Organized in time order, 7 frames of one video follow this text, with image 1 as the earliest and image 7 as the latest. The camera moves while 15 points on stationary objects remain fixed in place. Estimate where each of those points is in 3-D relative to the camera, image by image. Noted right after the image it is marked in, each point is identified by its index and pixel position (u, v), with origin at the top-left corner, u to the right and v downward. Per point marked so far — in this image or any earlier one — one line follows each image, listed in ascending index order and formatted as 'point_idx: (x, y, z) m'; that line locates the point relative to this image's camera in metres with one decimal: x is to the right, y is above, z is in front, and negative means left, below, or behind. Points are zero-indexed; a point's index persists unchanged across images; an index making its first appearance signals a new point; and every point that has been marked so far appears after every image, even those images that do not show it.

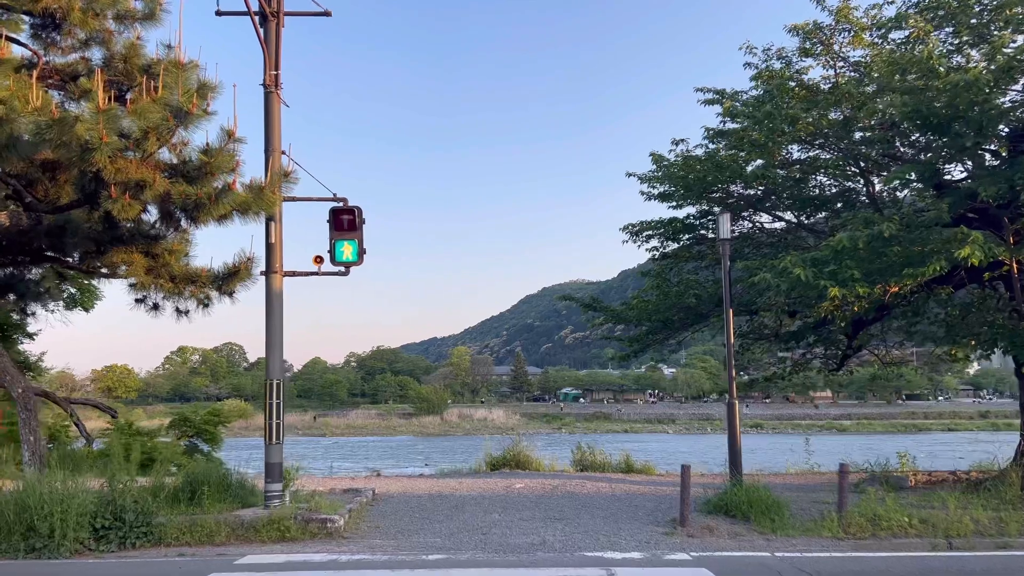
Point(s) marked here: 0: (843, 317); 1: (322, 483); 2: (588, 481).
0: (+5.4, -0.5, +12.8) m
1: (-3.6, -3.7, +14.8) m
2: (+1.4, -3.6, +14.5) m
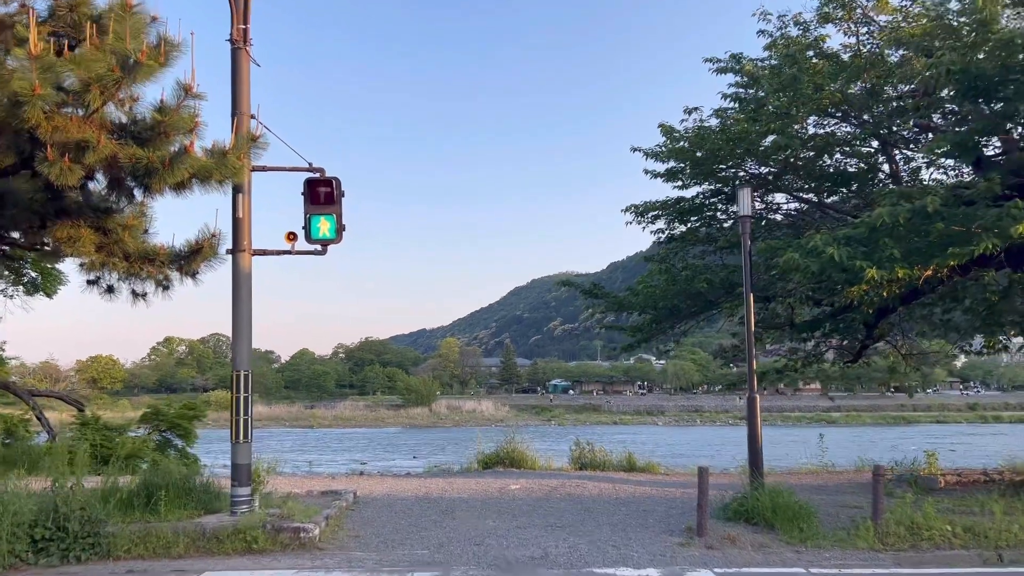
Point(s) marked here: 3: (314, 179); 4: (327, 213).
0: (+5.3, -0.2, +11.6) m
1: (-3.7, -3.4, +13.5) m
2: (+1.3, -3.3, +13.3) m
3: (-2.7, +1.5, +10.6) m
4: (-2.5, +1.0, +10.7) m
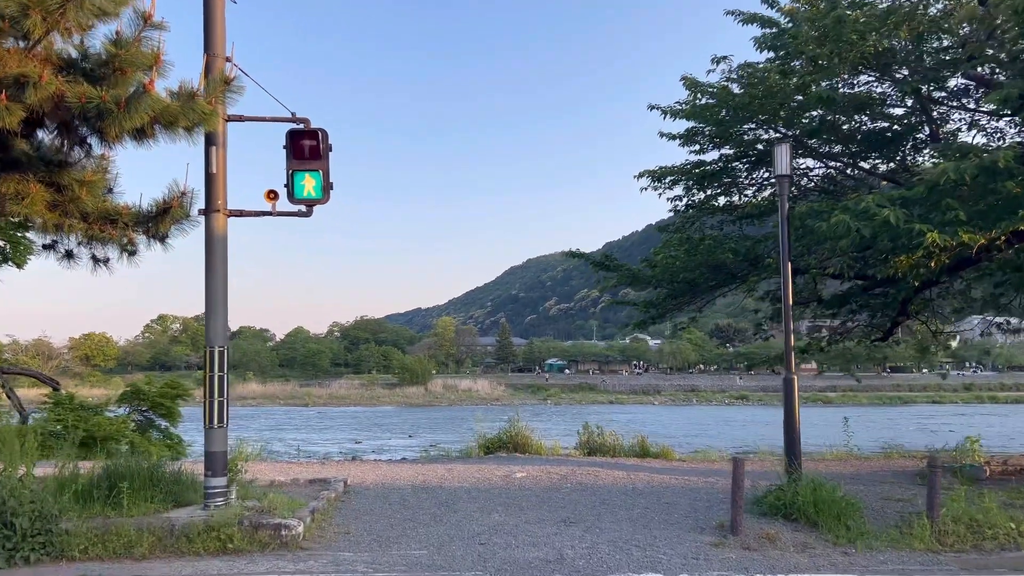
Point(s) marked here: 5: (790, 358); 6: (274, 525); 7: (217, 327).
0: (+5.4, +0.2, +10.5) m
1: (-3.6, -2.9, +12.4) m
2: (+1.4, -2.8, +12.3) m
3: (-2.6, +1.9, +9.4) m
4: (-2.4, +1.4, +9.4) m
5: (+3.4, -0.9, +9.6) m
6: (-2.5, -2.5, +8.4) m
7: (-3.5, -0.5, +9.2) m
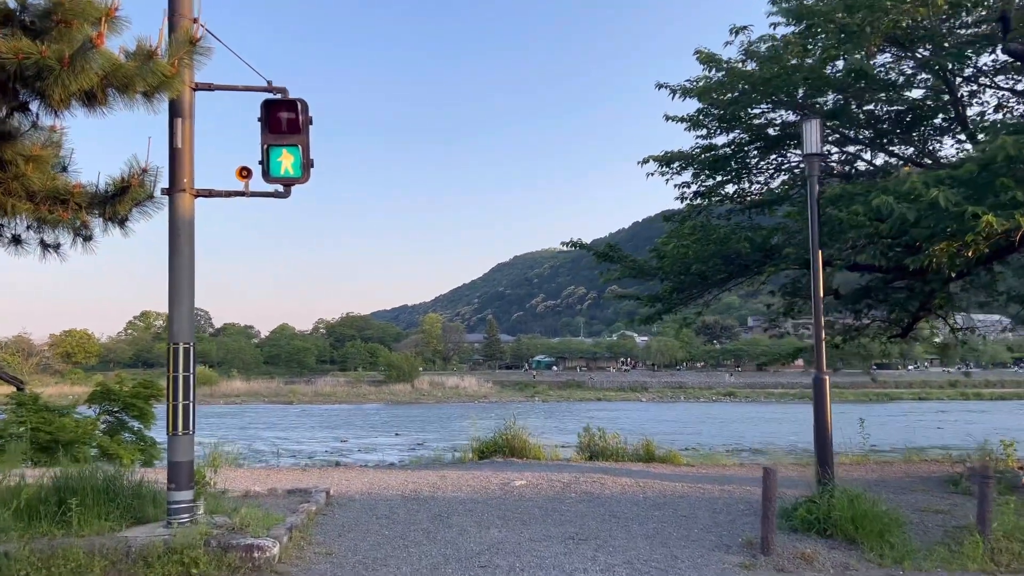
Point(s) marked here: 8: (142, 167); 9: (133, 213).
0: (+5.4, +0.3, +9.6) m
1: (-3.6, -2.8, +11.4) m
2: (+1.4, -2.7, +11.3) m
3: (-2.5, +2.0, +8.4) m
4: (-2.4, +1.5, +8.4) m
5: (+3.4, -0.8, +8.7) m
6: (-2.5, -2.4, +7.4) m
7: (-3.4, -0.3, +8.2) m
8: (-3.9, +1.3, +8.4) m
9: (-4.1, +0.8, +8.6) m
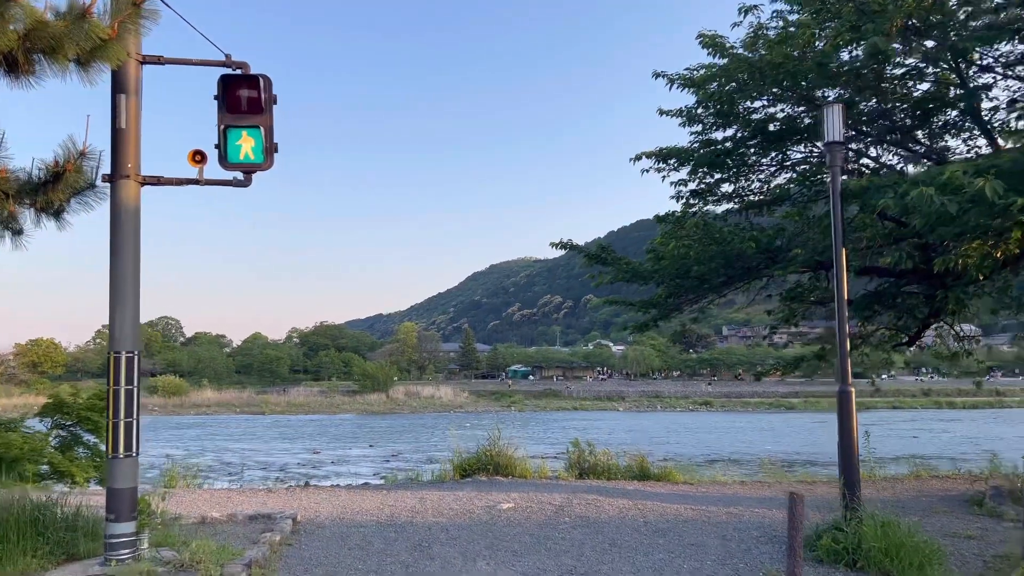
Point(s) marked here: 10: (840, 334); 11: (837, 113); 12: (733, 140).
0: (+5.3, +0.3, +8.8) m
1: (-3.8, -2.8, +10.3) m
2: (+1.2, -2.7, +10.4) m
3: (-2.6, +2.0, +7.4) m
4: (-2.4, +1.5, +7.4) m
5: (+3.3, -0.8, +7.9) m
6: (-2.6, -2.4, +6.4) m
7: (-3.5, -0.4, +7.1) m
8: (-4.0, +1.3, +7.4) m
9: (-4.2, +0.8, +7.6) m
10: (+3.2, -0.5, +7.7) m
11: (+3.3, +1.8, +8.0) m
12: (+3.6, +2.4, +12.8) m
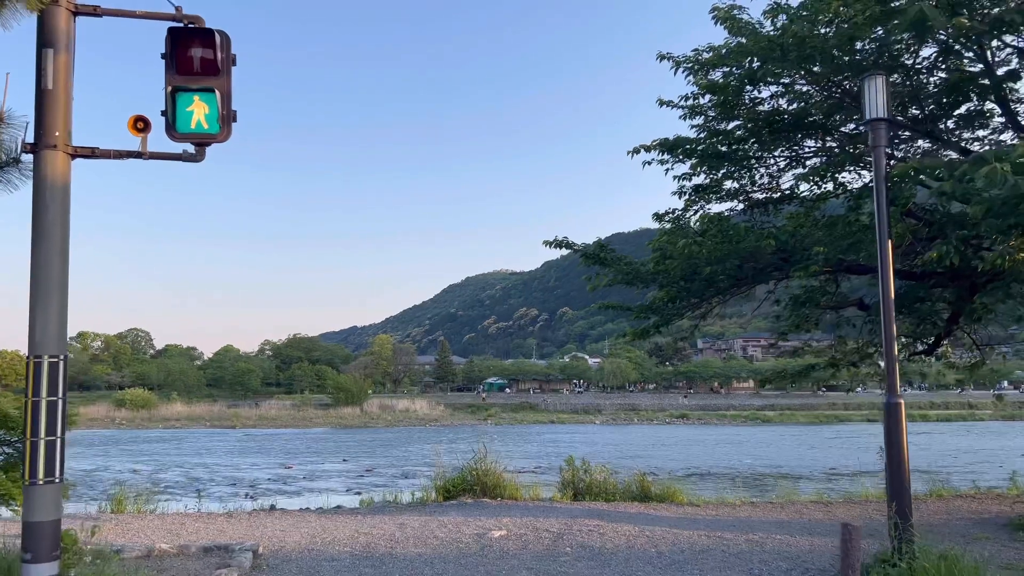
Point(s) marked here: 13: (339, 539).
0: (+5.2, +0.3, +7.9) m
1: (-3.9, -2.8, +9.0) m
2: (+1.1, -2.8, +9.3) m
3: (-2.6, +2.0, +6.2) m
4: (-2.4, +1.6, +6.3) m
5: (+3.3, -0.8, +6.9) m
6: (-2.5, -2.3, +5.2) m
7: (-3.5, -0.3, +6.0) m
8: (-4.0, +1.3, +6.2) m
9: (-4.2, +0.9, +6.4) m
10: (+3.2, -0.4, +6.7) m
11: (+3.3, +1.8, +7.1) m
12: (+3.4, +2.3, +11.8) m
13: (-2.0, -2.8, +8.8) m
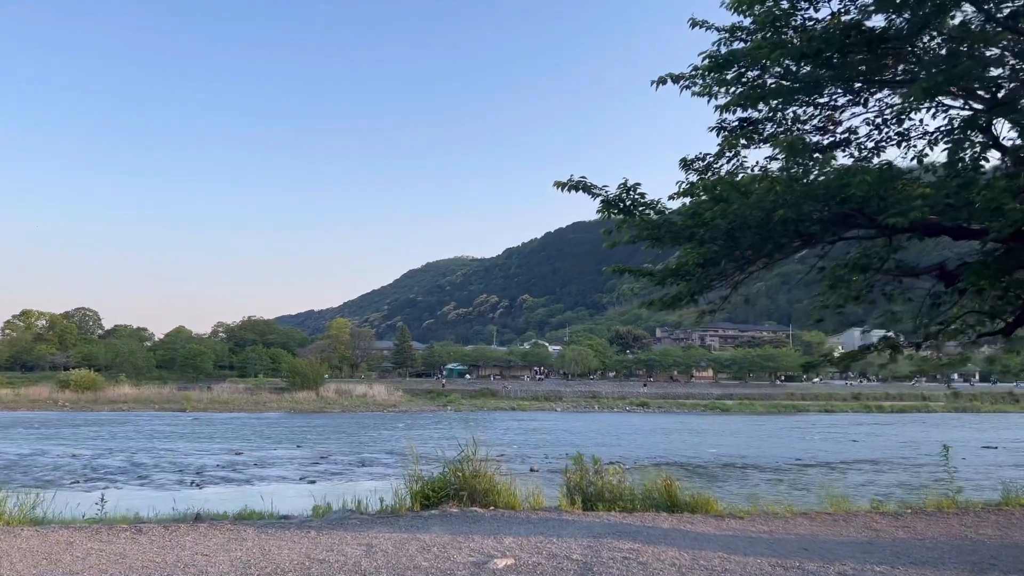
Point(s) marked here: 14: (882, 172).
0: (+5.4, +0.6, +5.8) m
1: (-3.8, -2.3, +6.5) m
2: (+1.1, -2.3, +7.0) m
3: (-2.3, +2.5, +3.7) m
4: (-2.1, +2.1, +3.8) m
5: (+3.5, -0.4, +4.7) m
6: (-2.3, -1.9, +2.7) m
7: (-3.2, +0.2, +3.4) m
8: (-3.7, +1.9, +3.6) m
9: (-4.0, +1.4, +3.8) m
10: (+3.4, 0.0, +4.6) m
11: (+3.5, +2.2, +4.8) m
12: (+3.4, +2.8, +9.6) m
13: (-1.9, -2.3, +6.4) m
14: (+3.8, +1.2, +8.5) m
